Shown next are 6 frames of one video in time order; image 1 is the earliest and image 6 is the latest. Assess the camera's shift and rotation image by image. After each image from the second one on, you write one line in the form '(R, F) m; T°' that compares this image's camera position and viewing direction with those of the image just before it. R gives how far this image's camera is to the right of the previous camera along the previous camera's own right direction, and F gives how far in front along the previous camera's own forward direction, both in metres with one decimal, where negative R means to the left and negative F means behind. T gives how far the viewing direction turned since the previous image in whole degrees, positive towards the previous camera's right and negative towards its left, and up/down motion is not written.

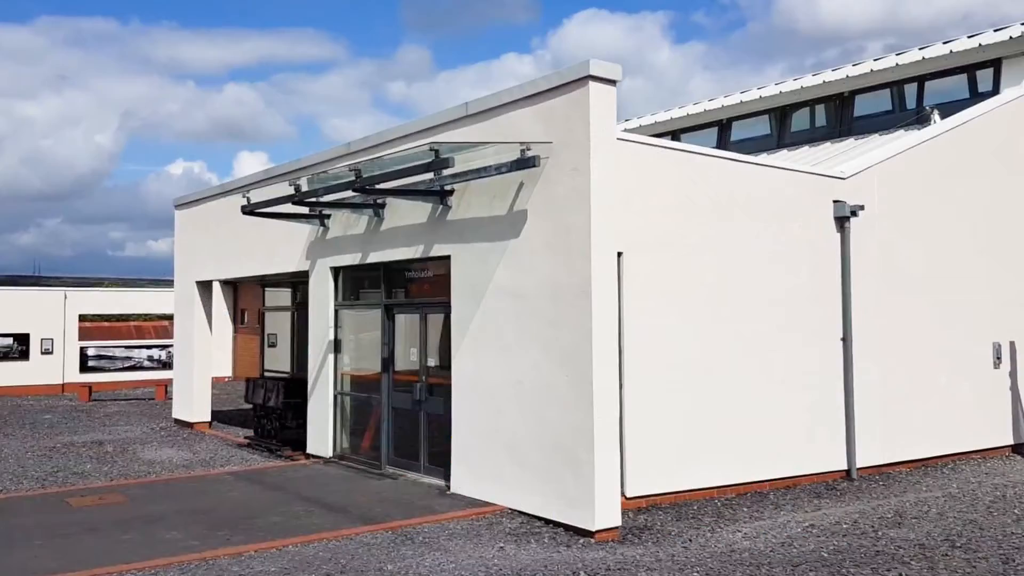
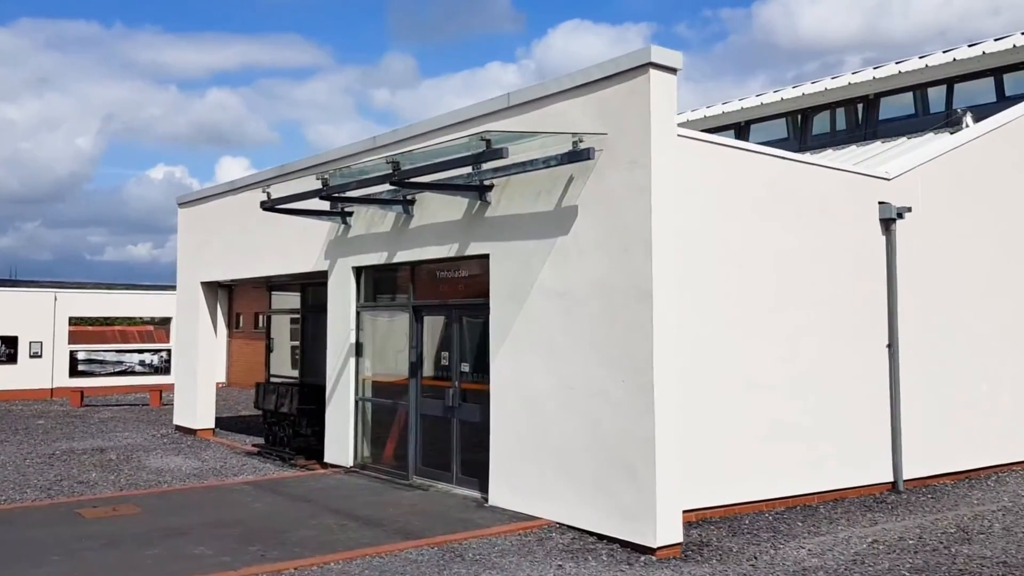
(-0.6, +0.5) m; +1°
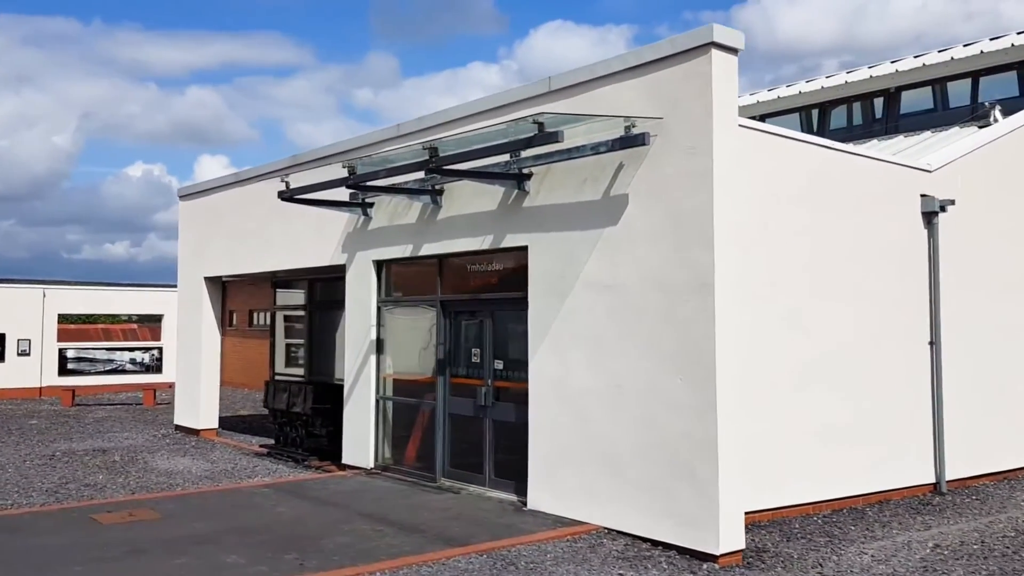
(-0.6, +0.4) m; +1°
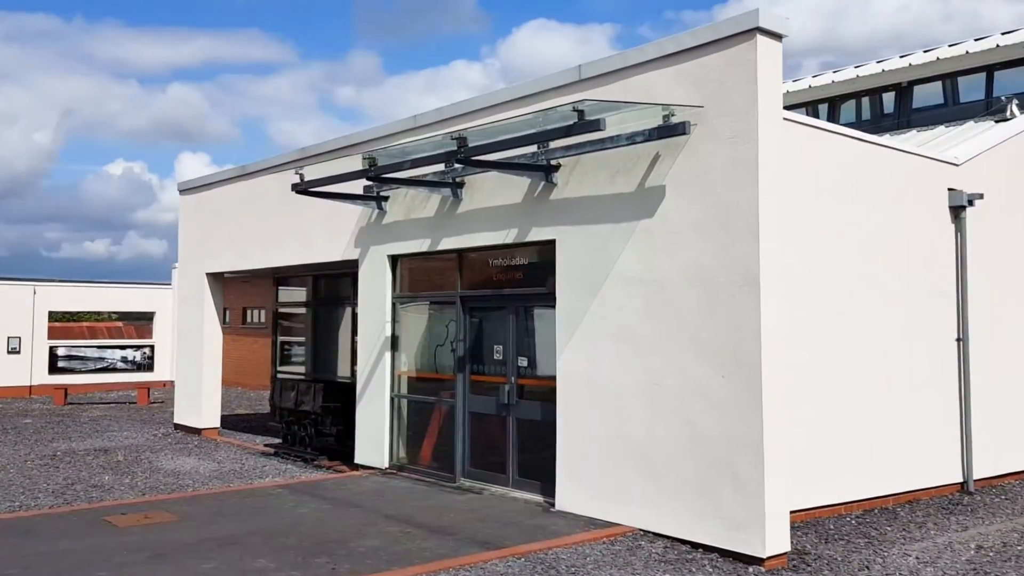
(-0.4, +0.3) m; +1°
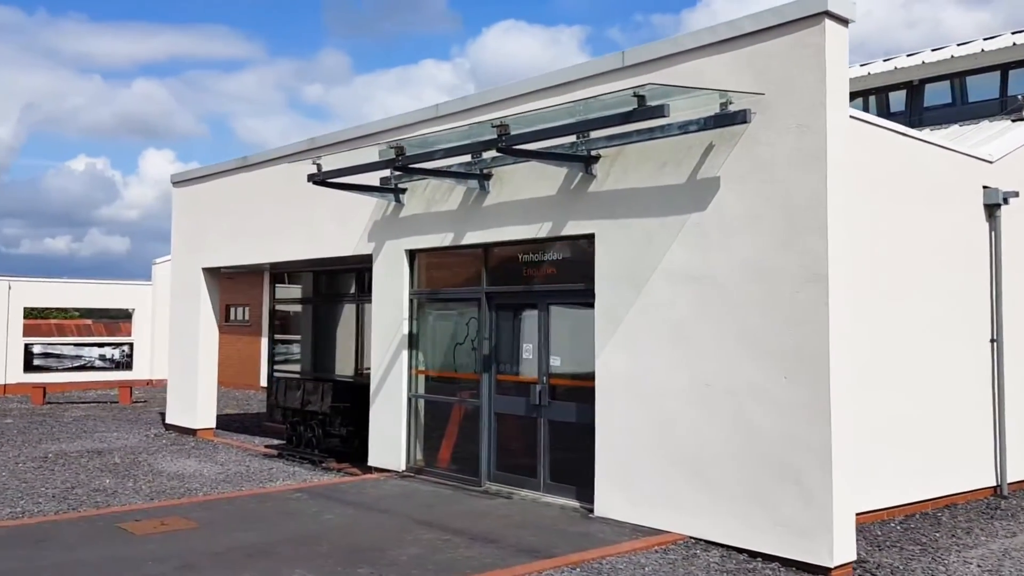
(-0.6, +0.4) m; +2°
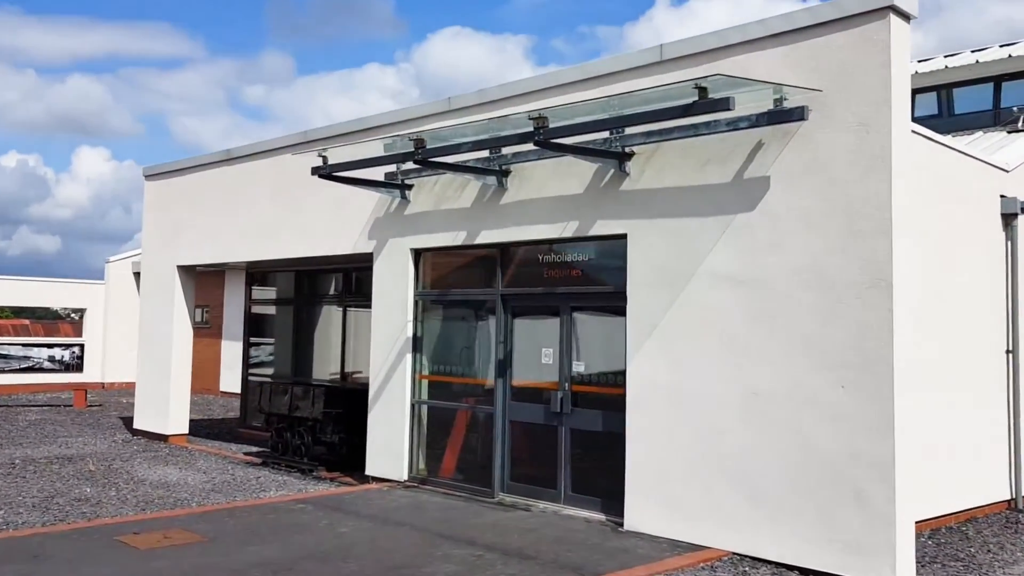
(-0.7, +0.4) m; +3°
